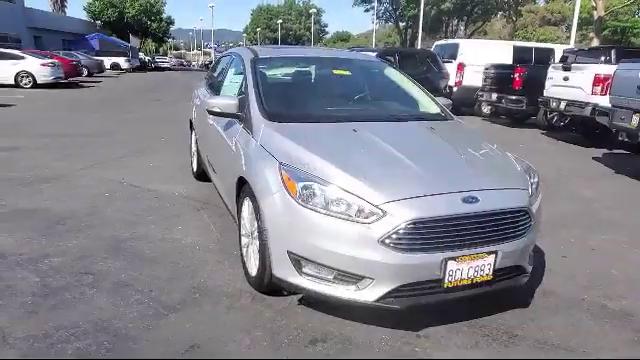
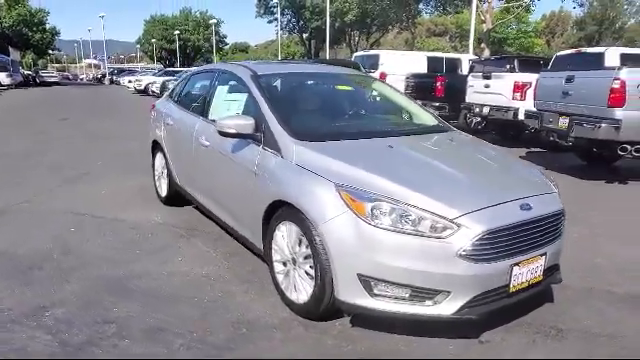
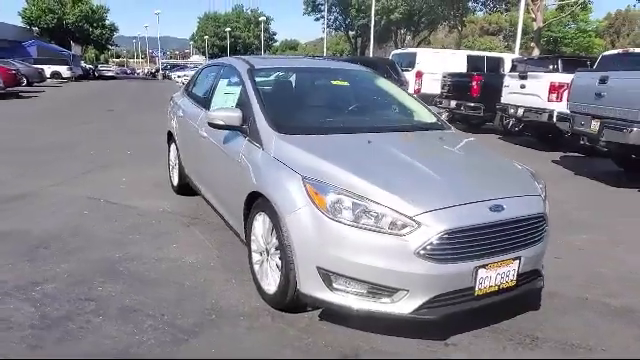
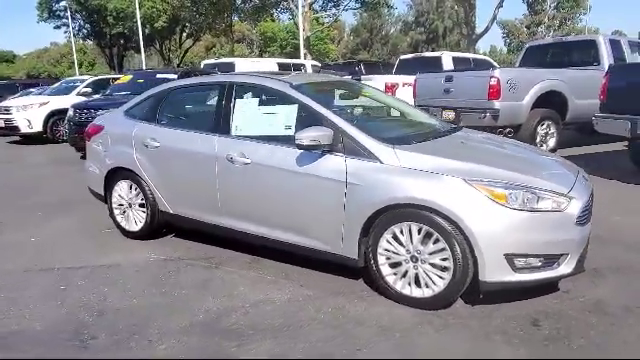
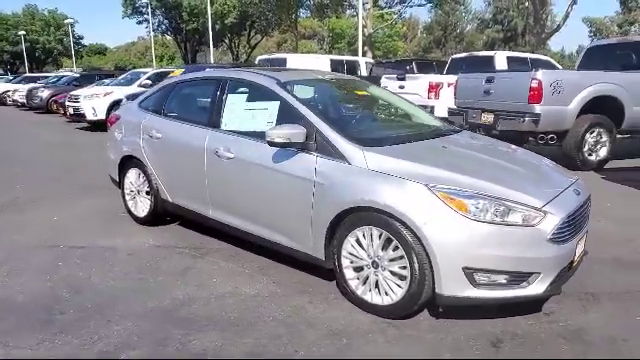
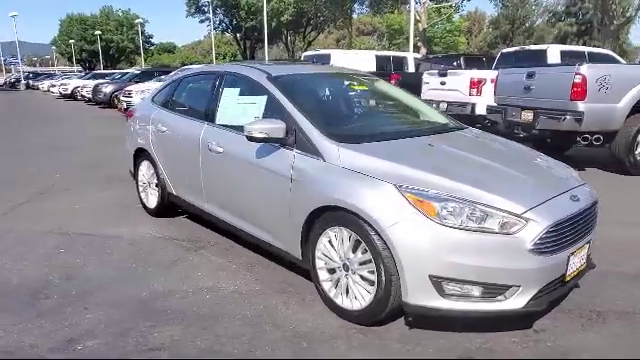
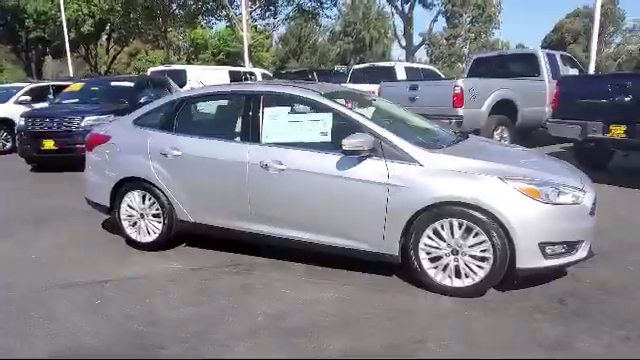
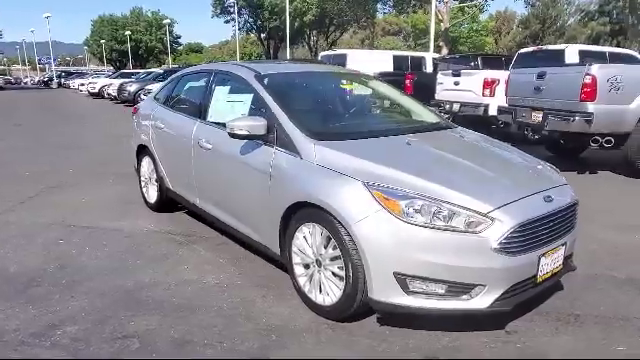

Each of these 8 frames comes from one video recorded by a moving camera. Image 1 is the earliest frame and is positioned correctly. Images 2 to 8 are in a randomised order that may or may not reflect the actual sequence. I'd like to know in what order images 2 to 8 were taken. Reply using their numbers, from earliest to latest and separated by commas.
3, 2, 8, 6, 5, 4, 7
